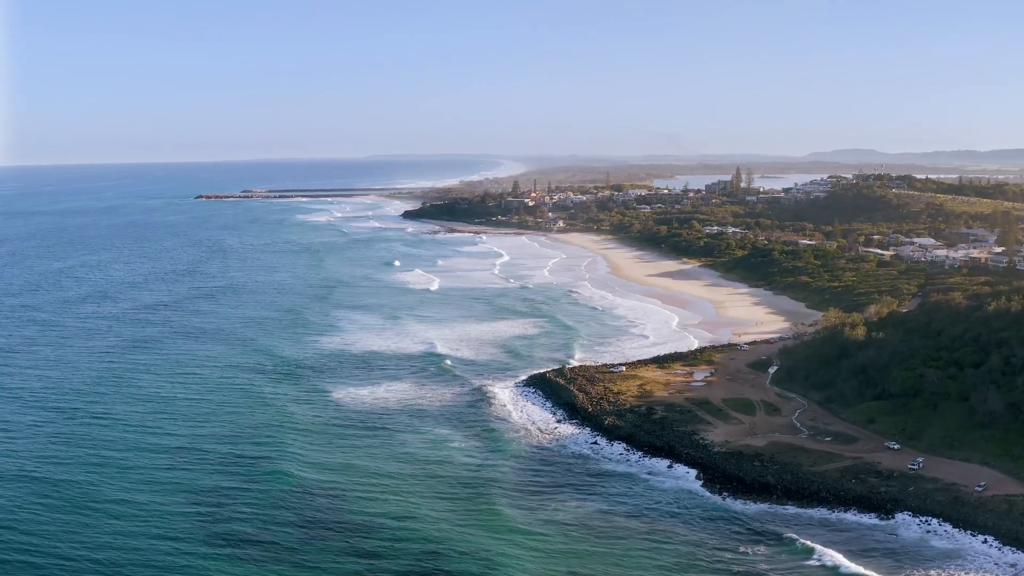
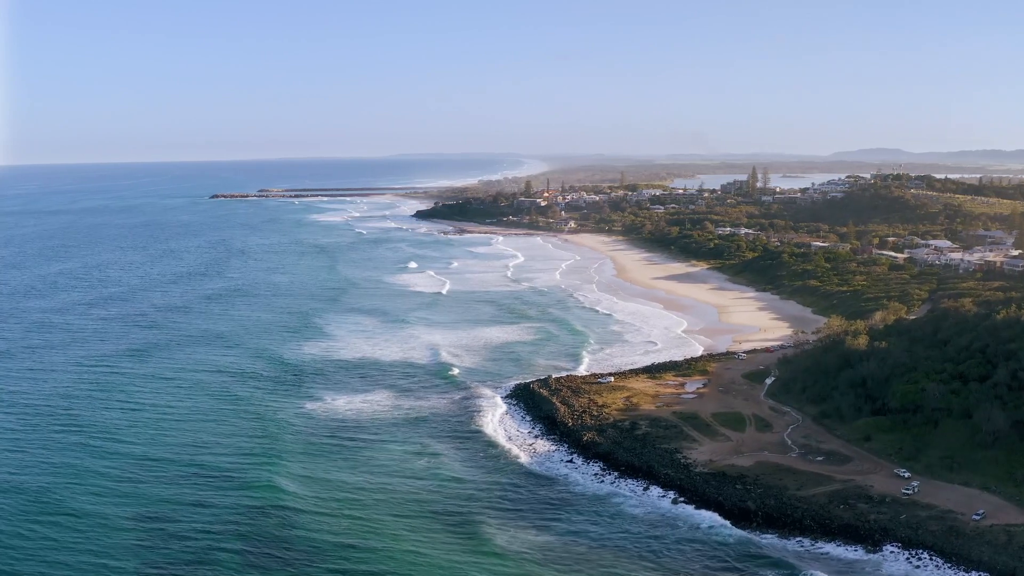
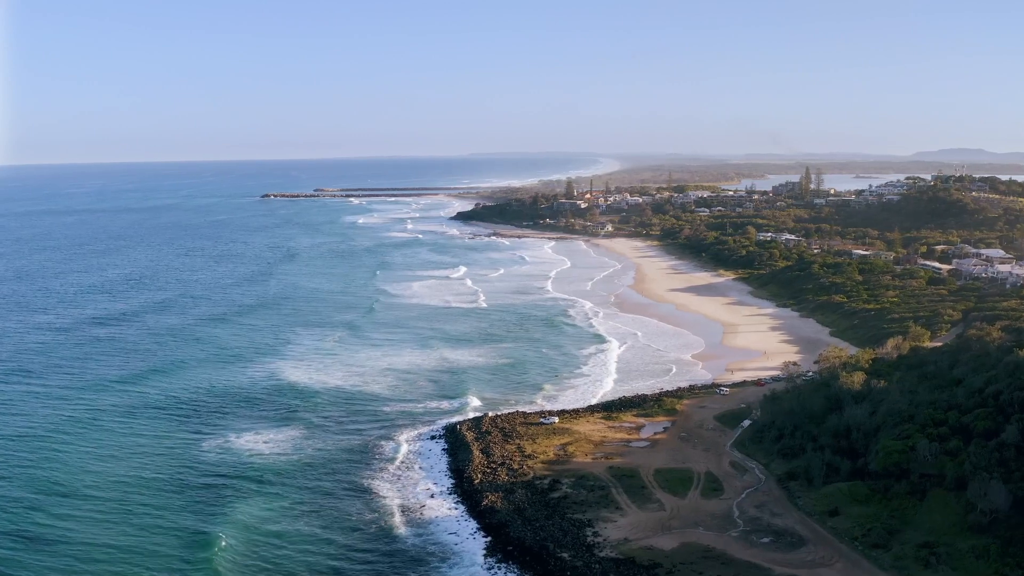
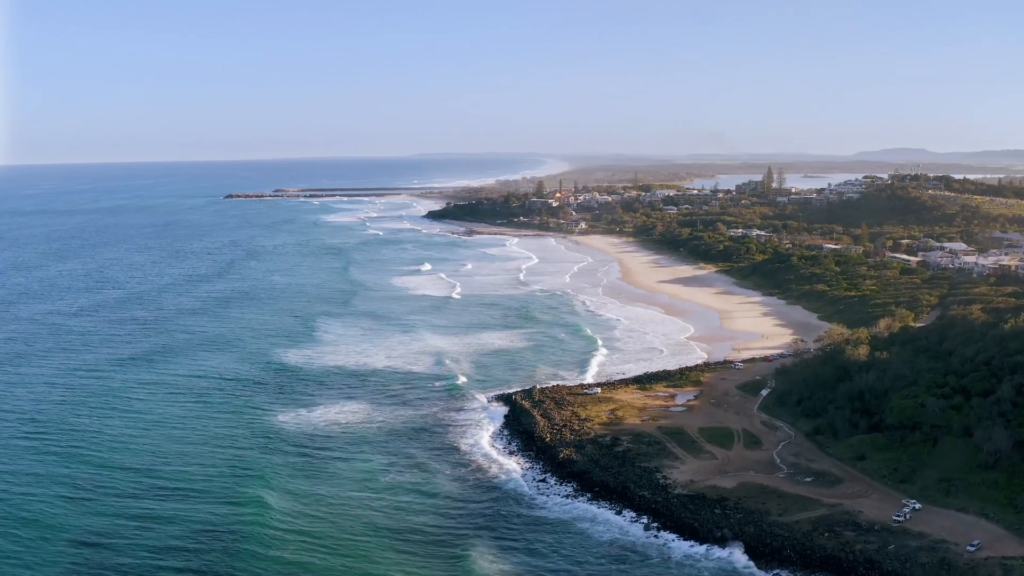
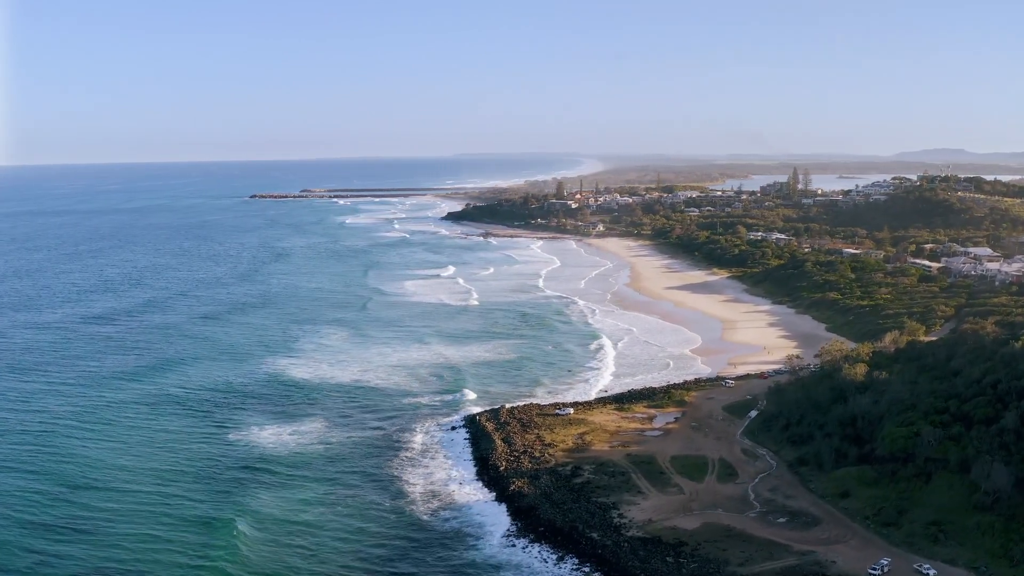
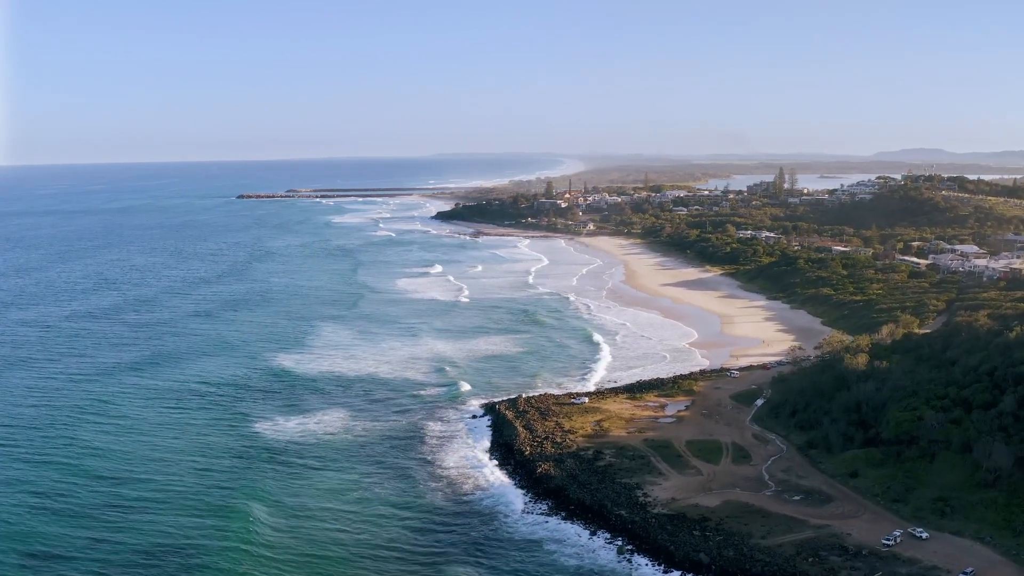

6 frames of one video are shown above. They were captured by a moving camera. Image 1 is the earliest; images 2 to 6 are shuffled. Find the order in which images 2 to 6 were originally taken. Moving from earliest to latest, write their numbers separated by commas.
2, 4, 6, 5, 3
